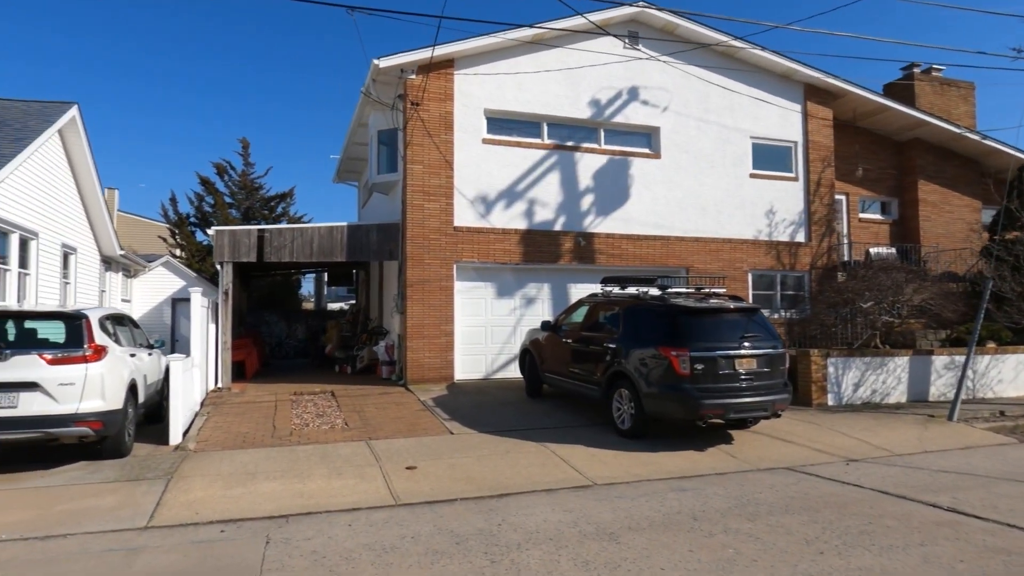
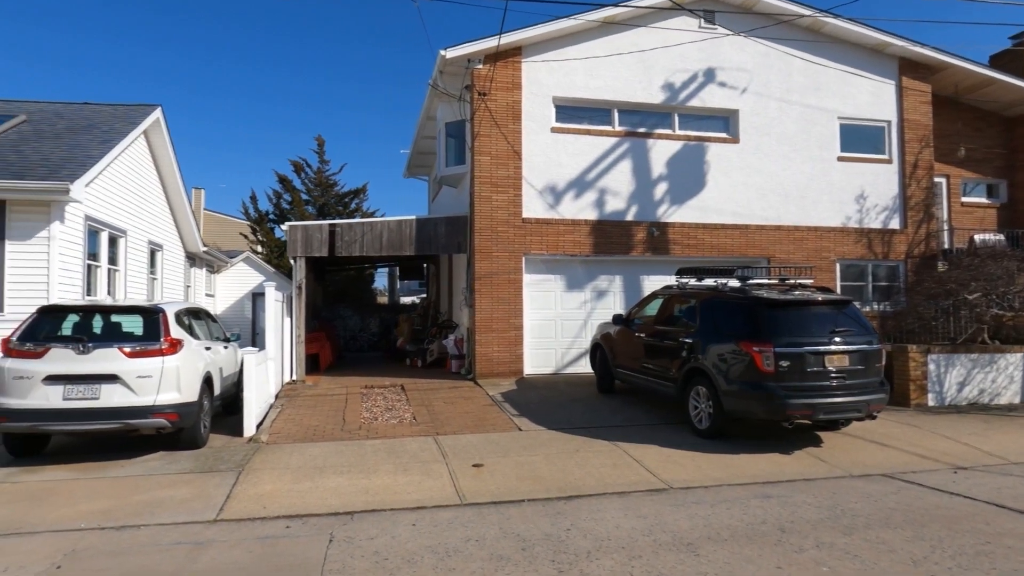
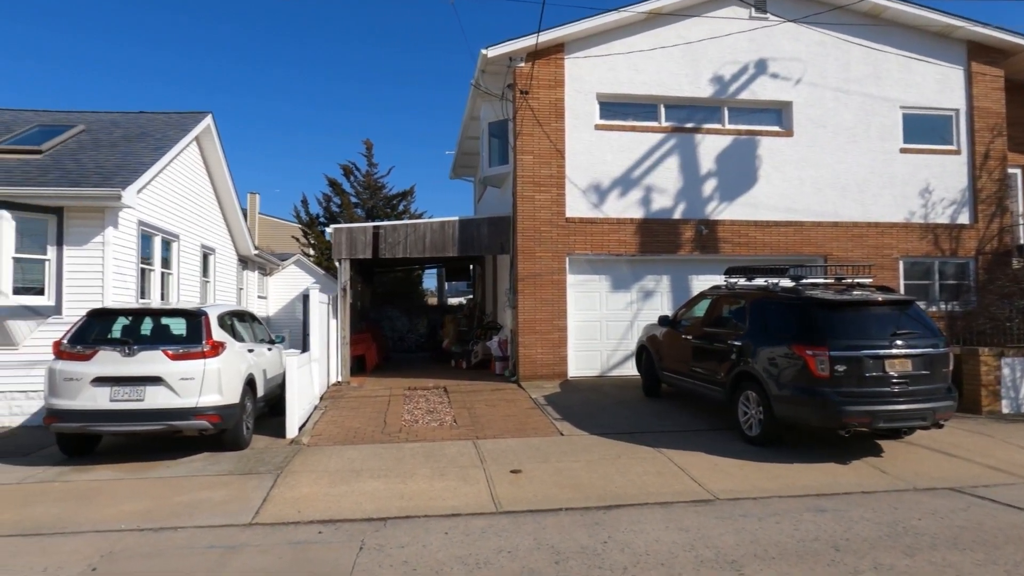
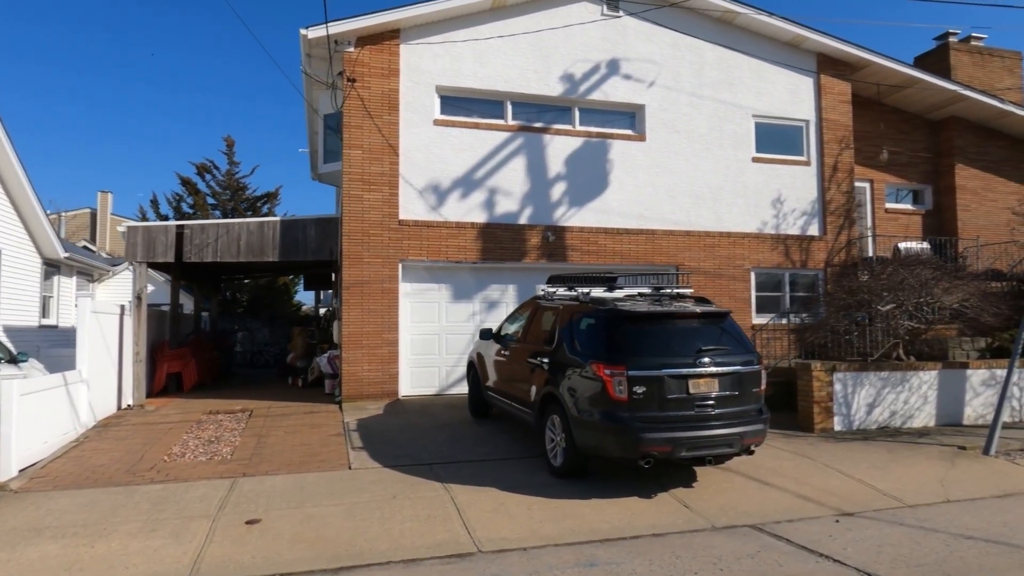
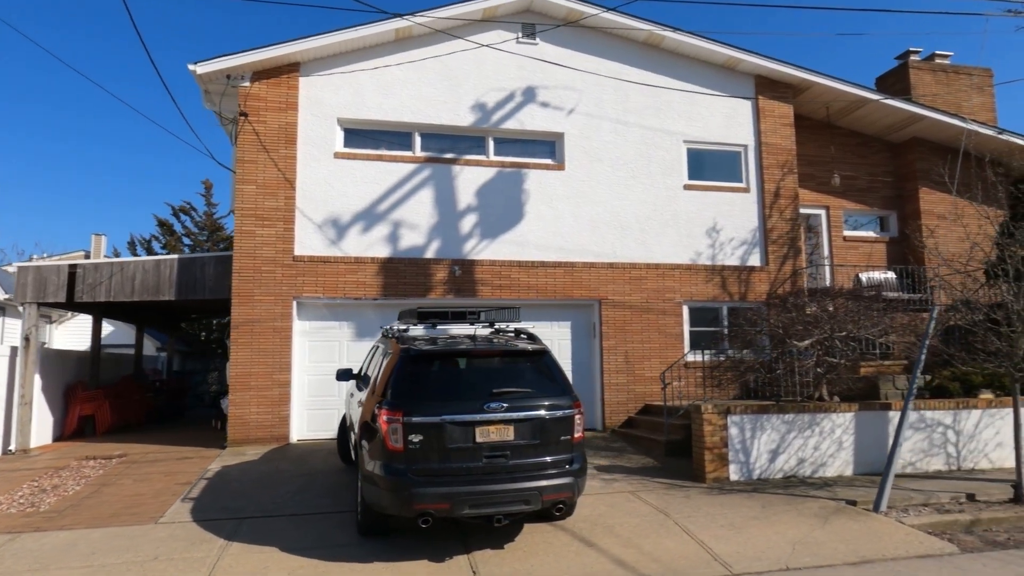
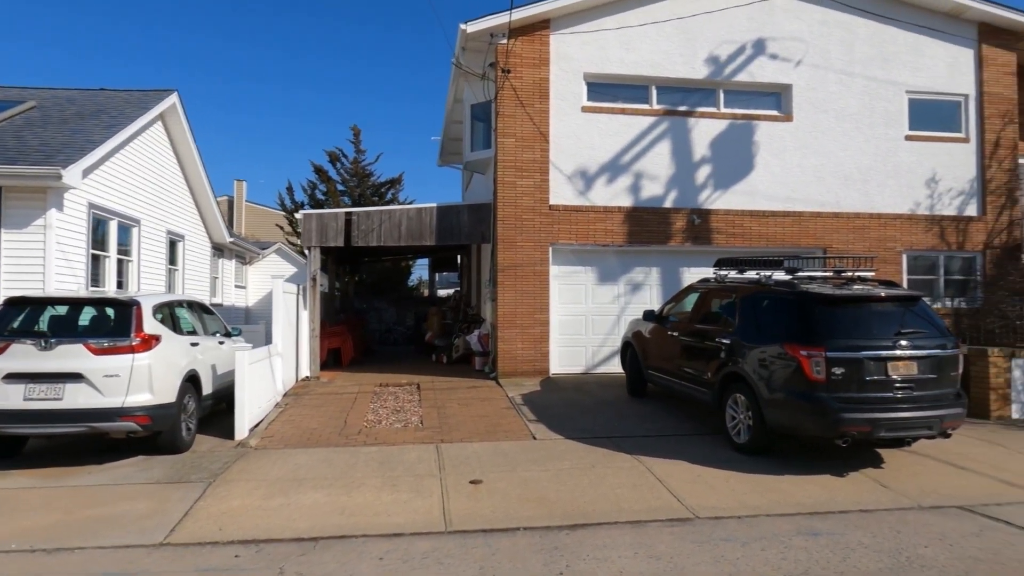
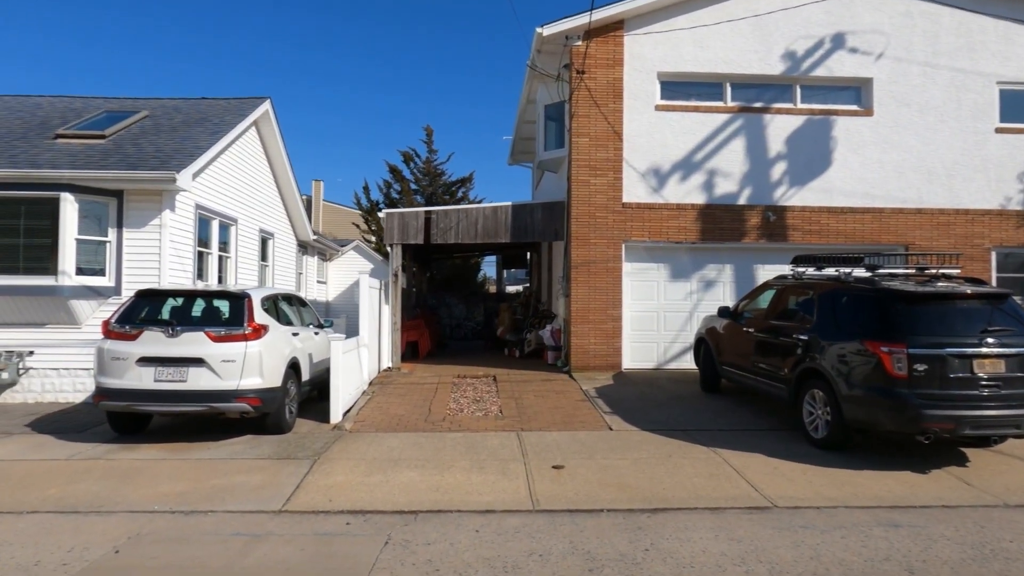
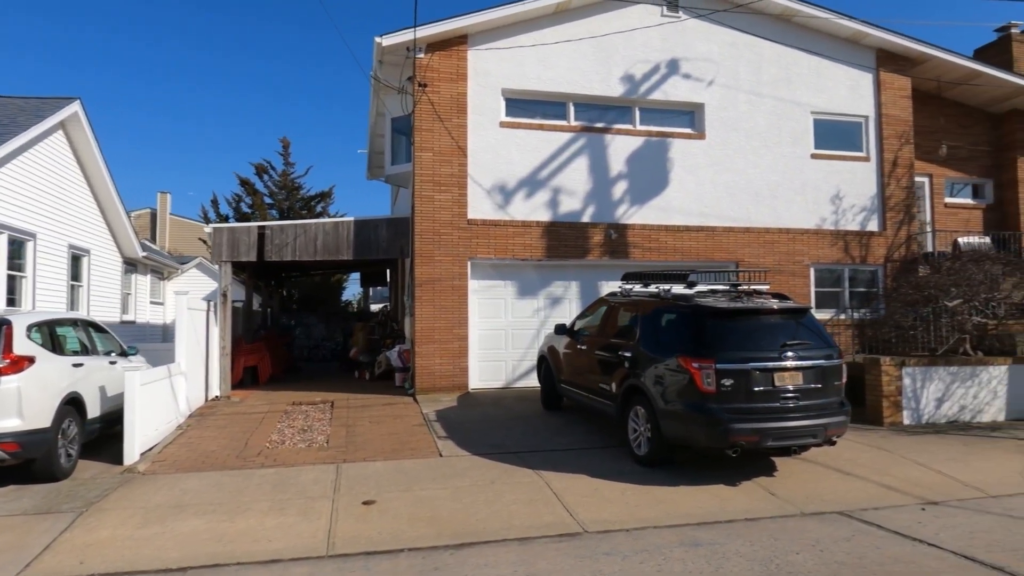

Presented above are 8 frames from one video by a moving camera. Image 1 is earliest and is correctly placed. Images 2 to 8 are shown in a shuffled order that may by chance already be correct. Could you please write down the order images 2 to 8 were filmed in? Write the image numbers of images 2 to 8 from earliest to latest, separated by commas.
2, 3, 7, 6, 8, 4, 5
